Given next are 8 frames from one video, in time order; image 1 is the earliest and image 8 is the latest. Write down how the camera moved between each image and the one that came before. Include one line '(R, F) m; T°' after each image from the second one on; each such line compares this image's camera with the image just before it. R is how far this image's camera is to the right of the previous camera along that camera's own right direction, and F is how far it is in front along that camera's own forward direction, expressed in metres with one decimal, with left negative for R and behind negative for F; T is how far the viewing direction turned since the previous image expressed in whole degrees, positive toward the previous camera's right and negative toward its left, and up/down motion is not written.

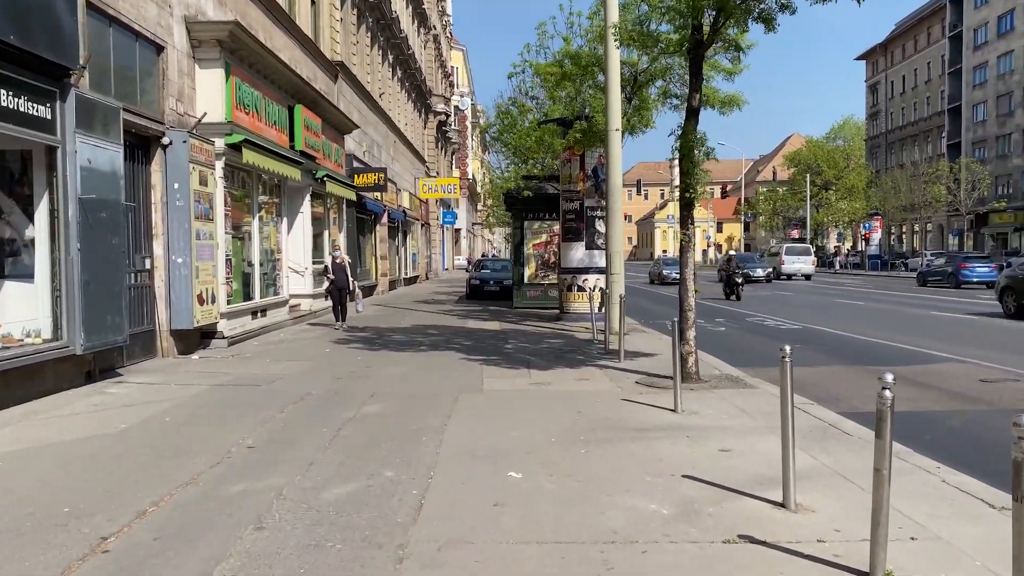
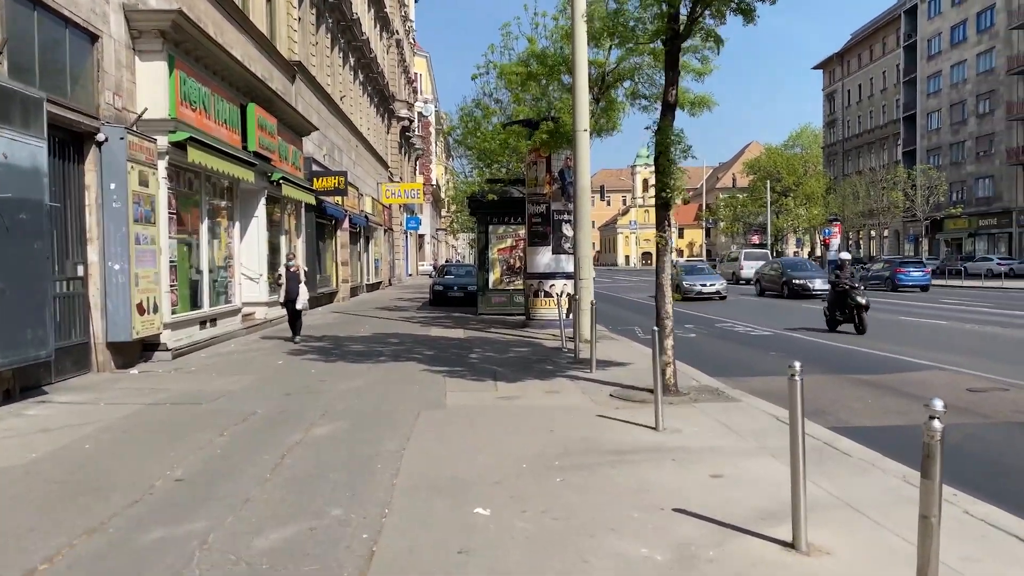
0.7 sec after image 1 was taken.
(0.0, +0.7) m; +2°
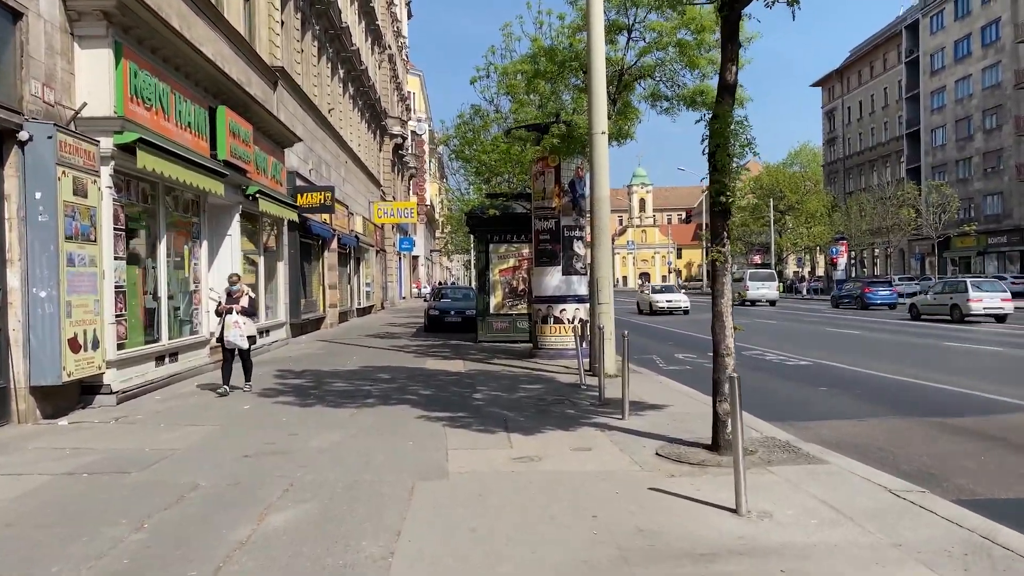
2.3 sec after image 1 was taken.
(-0.2, +1.9) m; 0°
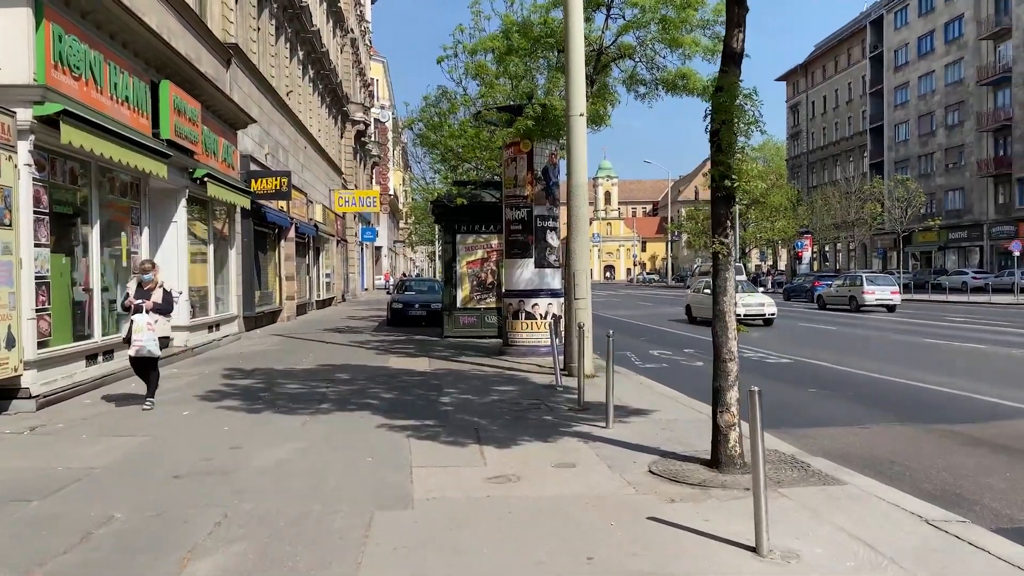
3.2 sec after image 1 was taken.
(-0.1, +0.9) m; +2°
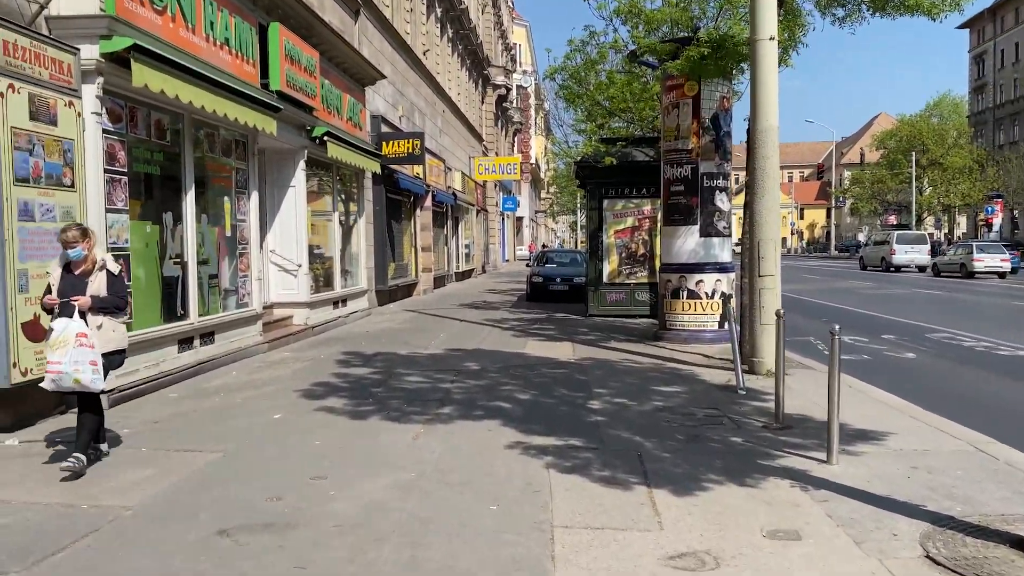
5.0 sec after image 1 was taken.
(-0.3, +2.1) m; -10°
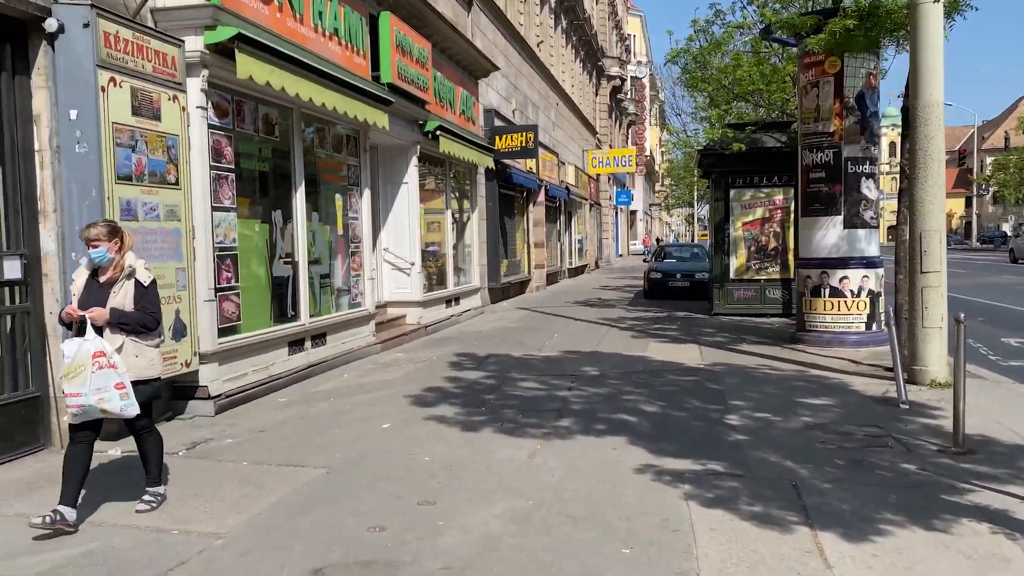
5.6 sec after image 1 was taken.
(-0.1, +0.7) m; -8°
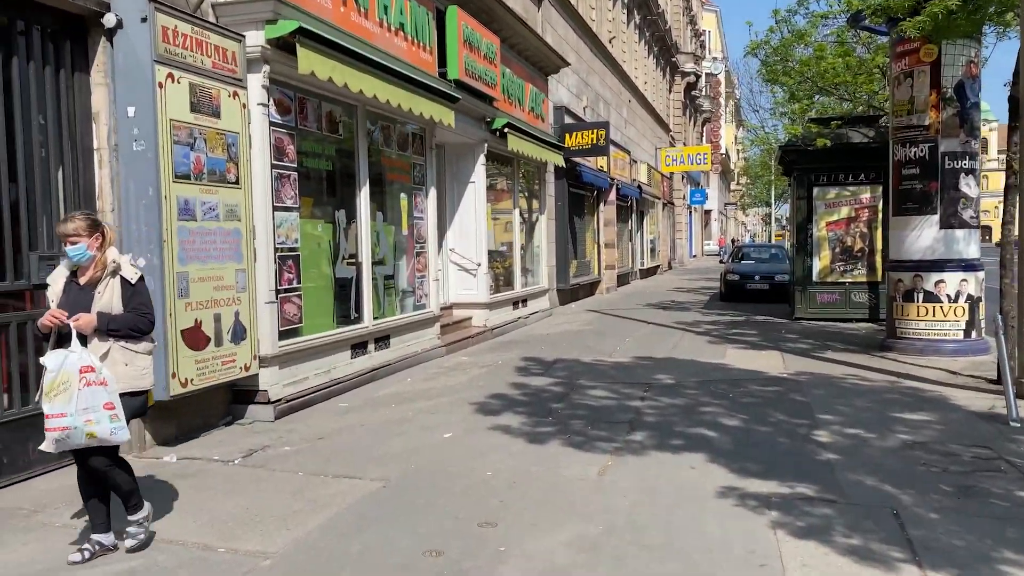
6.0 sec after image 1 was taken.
(0.0, +0.4) m; -5°
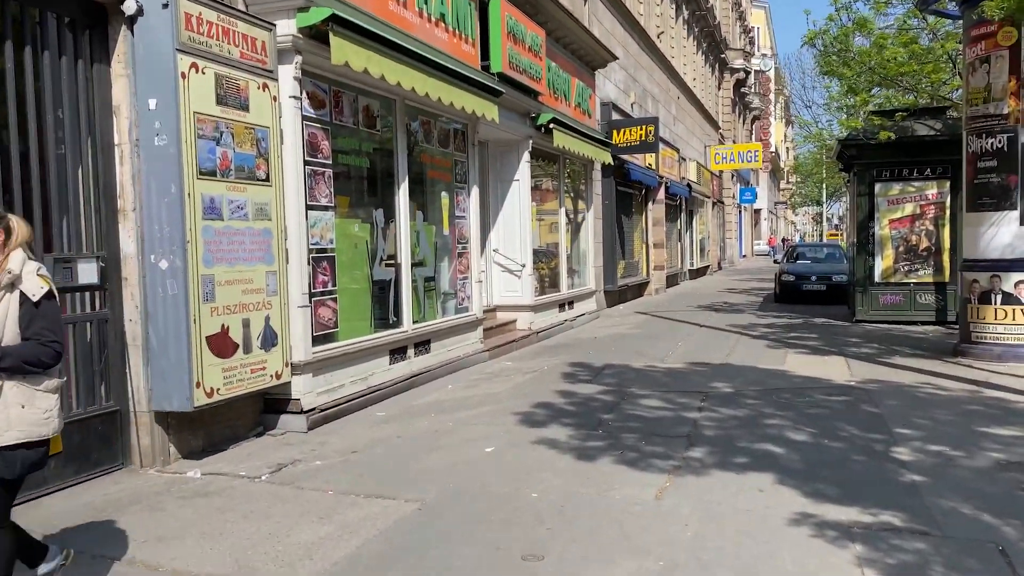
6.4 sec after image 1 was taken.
(0.0, +0.5) m; -3°
